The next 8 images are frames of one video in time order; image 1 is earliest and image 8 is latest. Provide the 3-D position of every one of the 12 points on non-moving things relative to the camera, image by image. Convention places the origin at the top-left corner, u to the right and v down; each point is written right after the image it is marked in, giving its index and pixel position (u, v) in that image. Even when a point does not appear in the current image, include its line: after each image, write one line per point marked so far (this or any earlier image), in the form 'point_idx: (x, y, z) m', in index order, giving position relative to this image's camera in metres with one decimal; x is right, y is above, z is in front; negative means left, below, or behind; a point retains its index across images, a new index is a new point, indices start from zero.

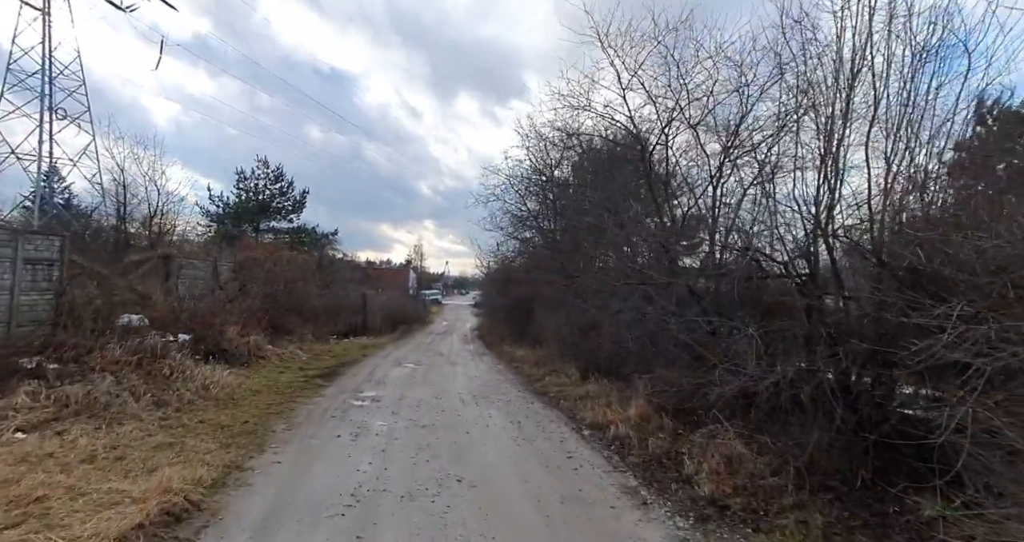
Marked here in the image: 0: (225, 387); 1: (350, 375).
0: (-4.2, -1.7, +8.6) m
1: (-3.3, -2.1, +11.9) m
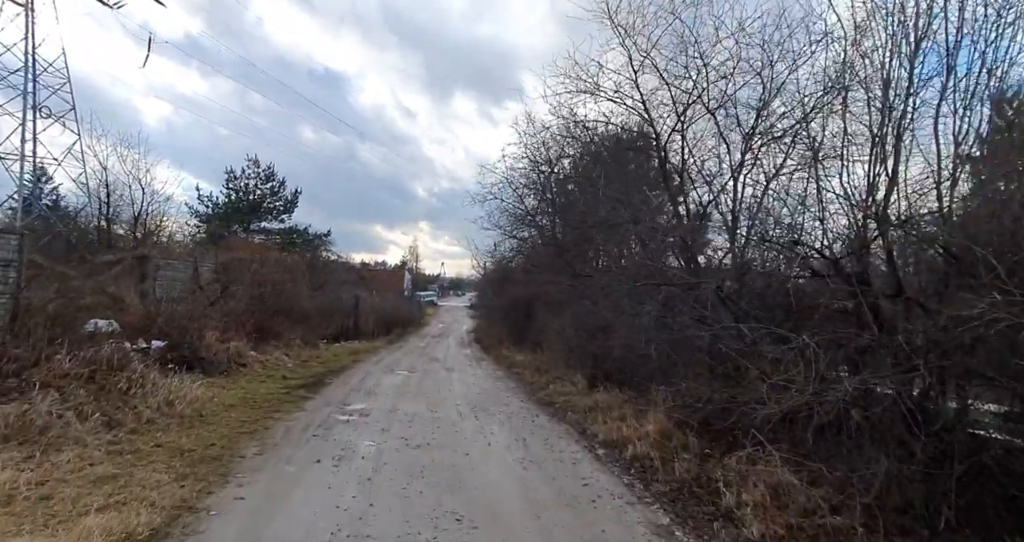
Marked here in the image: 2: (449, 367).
0: (-4.1, -1.7, +7.6) m
1: (-3.3, -2.2, +11.0) m
2: (-1.7, -2.6, +15.8) m
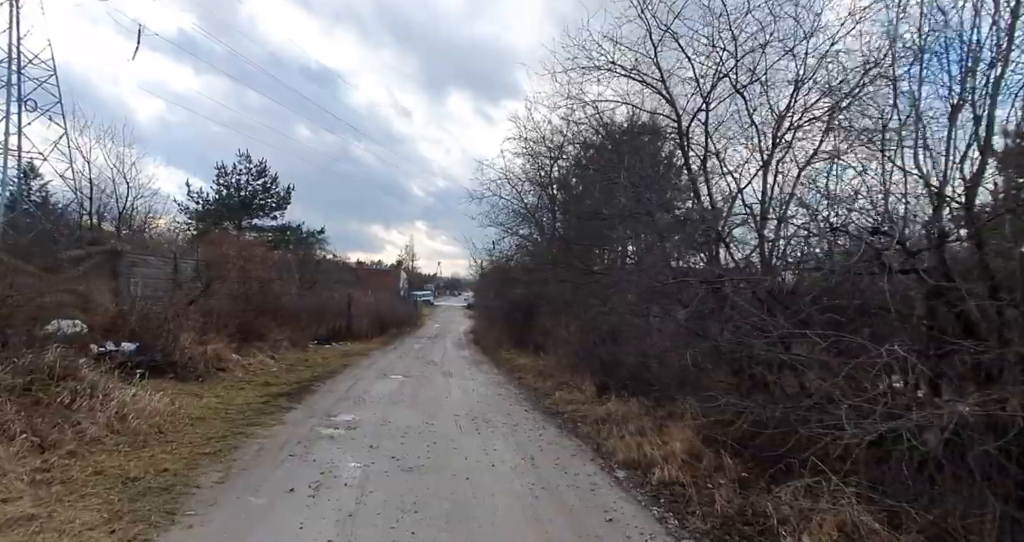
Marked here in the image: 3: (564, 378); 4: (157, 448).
0: (-4.1, -1.6, +6.7) m
1: (-3.2, -2.1, +10.0) m
2: (-1.6, -2.5, +14.9) m
3: (+1.1, -2.3, +12.5) m
4: (-3.5, -1.7, +5.7) m
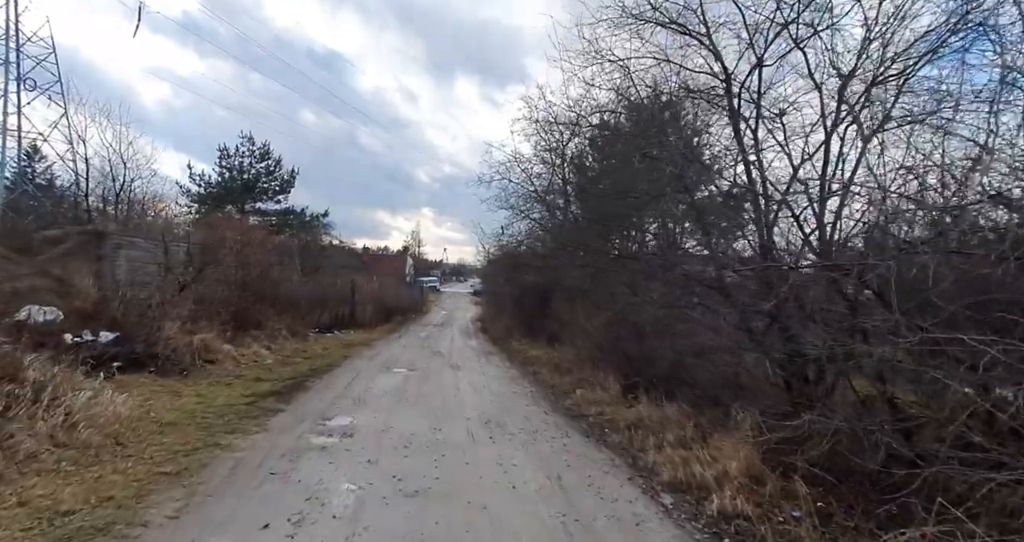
0: (-3.8, -1.4, +5.7) m
1: (-2.9, -1.8, +9.0) m
2: (-1.3, -2.2, +13.8) m
3: (+1.4, -2.0, +11.5) m
4: (-3.3, -1.6, +4.7) m
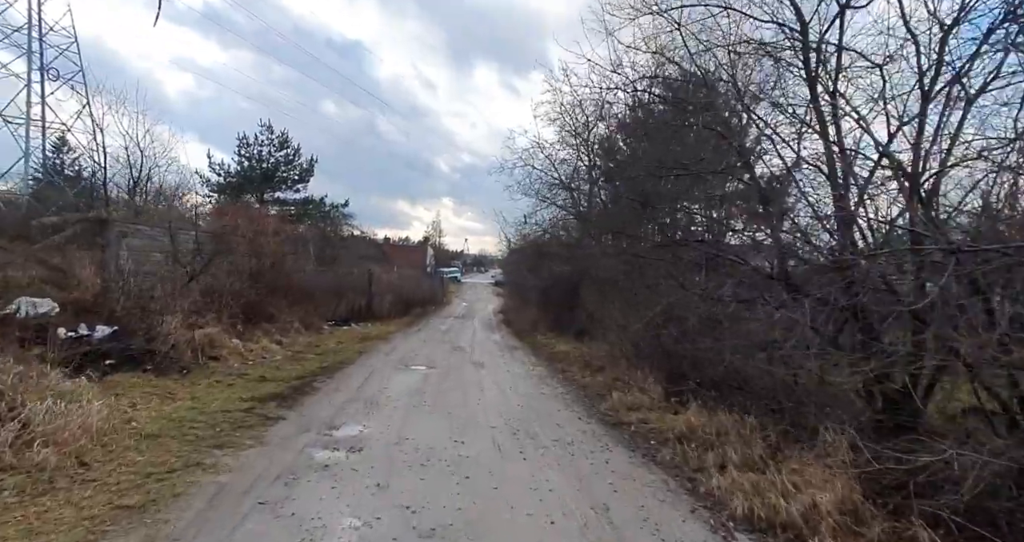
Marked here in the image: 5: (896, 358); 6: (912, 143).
0: (-3.5, -1.3, +4.8) m
1: (-2.5, -1.7, +8.2) m
2: (-0.7, -2.0, +12.9) m
3: (+1.9, -1.8, +10.5) m
4: (-3.0, -1.5, +3.9) m
5: (+3.3, -0.8, +4.9) m
6: (+3.9, +1.2, +5.7) m
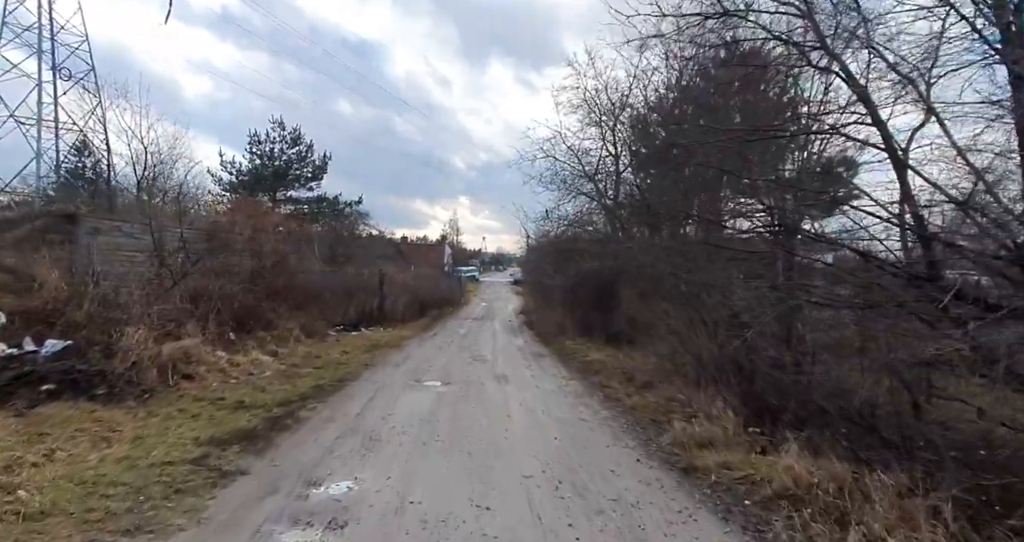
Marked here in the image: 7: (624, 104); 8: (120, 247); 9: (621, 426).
0: (-3.2, -1.4, +3.2) m
1: (-2.1, -1.7, +6.5) m
2: (-0.2, -1.9, +11.2) m
3: (+2.4, -1.8, +8.7) m
4: (-2.7, -1.5, +2.2) m
5: (+3.6, -0.7, +3.1) m
6: (+4.2, +1.3, +3.8) m
7: (+3.4, +4.9, +17.7) m
8: (-7.4, +0.5, +11.0) m
9: (+1.4, -2.0, +7.4) m
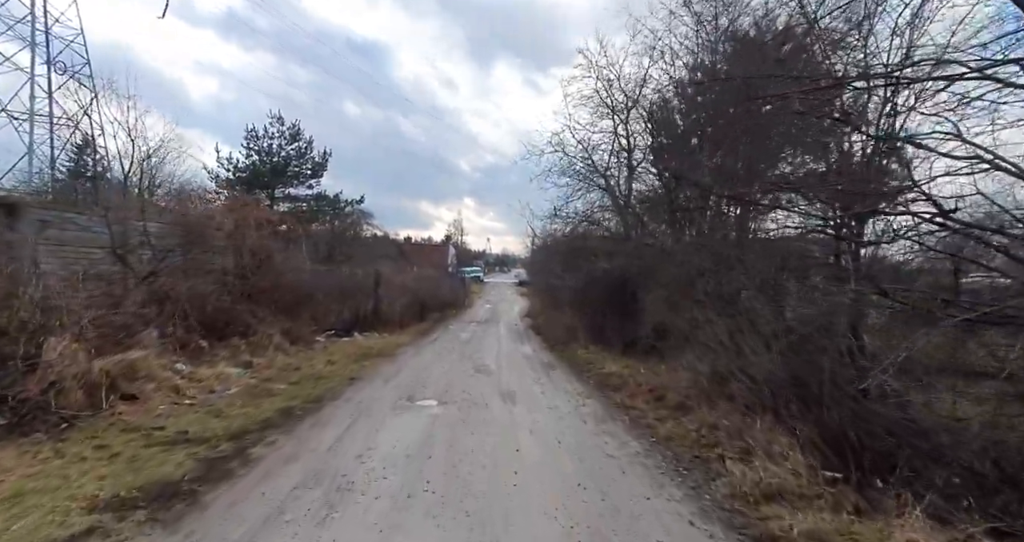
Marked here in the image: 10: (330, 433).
0: (-3.2, -1.3, +1.7) m
1: (-2.0, -1.7, +5.0) m
2: (-0.1, -1.9, +9.7) m
3: (+2.5, -1.8, +7.2) m
4: (-2.7, -1.5, +0.8) m
5: (+3.7, -0.7, +1.6) m
6: (+4.3, +1.3, +2.3) m
7: (+3.6, +4.9, +16.2) m
8: (-7.2, +0.5, +9.6) m
9: (+1.5, -2.0, +5.9) m
10: (-2.0, -1.7, +6.4) m
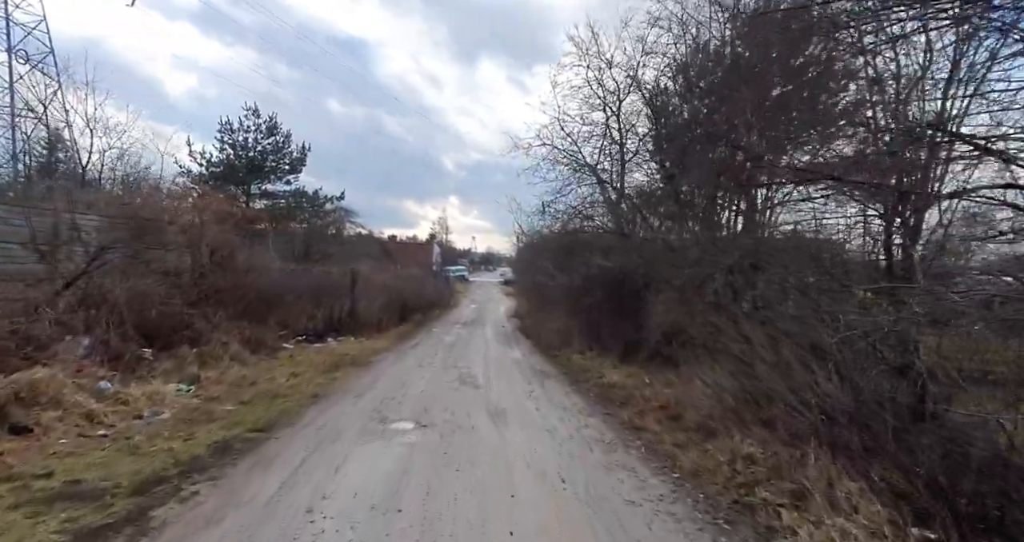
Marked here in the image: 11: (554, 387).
0: (-3.1, -1.3, +0.4) m
1: (-2.1, -1.7, +3.7) m
2: (-0.2, -1.9, +8.4) m
3: (+2.4, -1.8, +5.9) m
4: (-2.6, -1.5, -0.6) m
5: (+3.7, -0.7, +0.4) m
6: (+4.3, +1.3, +1.1) m
7: (+3.3, +5.0, +15.0) m
8: (-7.4, +0.5, +8.2) m
9: (+1.4, -1.9, +4.7) m
10: (-2.1, -1.7, +5.0) m
11: (+0.7, -2.0, +10.2) m
